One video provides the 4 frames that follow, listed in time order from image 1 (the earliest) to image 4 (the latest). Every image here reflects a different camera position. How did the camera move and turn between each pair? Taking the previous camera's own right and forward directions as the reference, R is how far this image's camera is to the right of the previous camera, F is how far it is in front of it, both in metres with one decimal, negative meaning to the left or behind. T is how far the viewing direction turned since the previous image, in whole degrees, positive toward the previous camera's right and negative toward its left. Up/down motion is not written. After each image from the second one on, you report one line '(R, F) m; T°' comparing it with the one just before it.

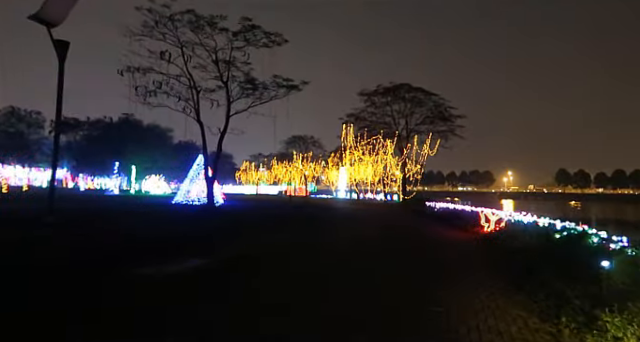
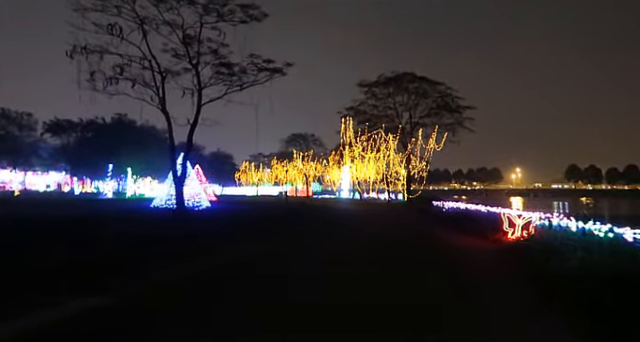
(+0.5, +1.7) m; -1°
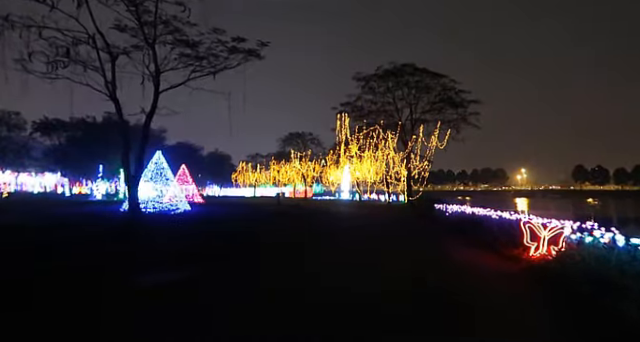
(+0.5, +1.5) m; 0°
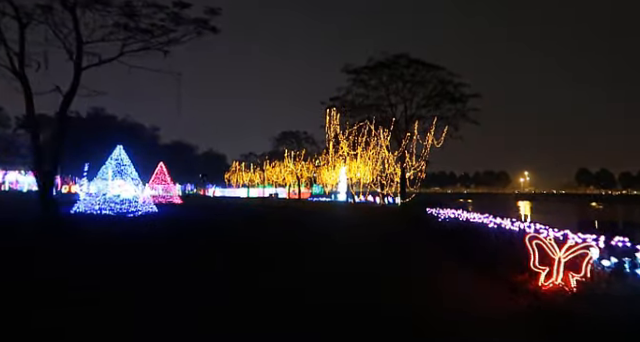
(+0.8, +1.6) m; 0°
